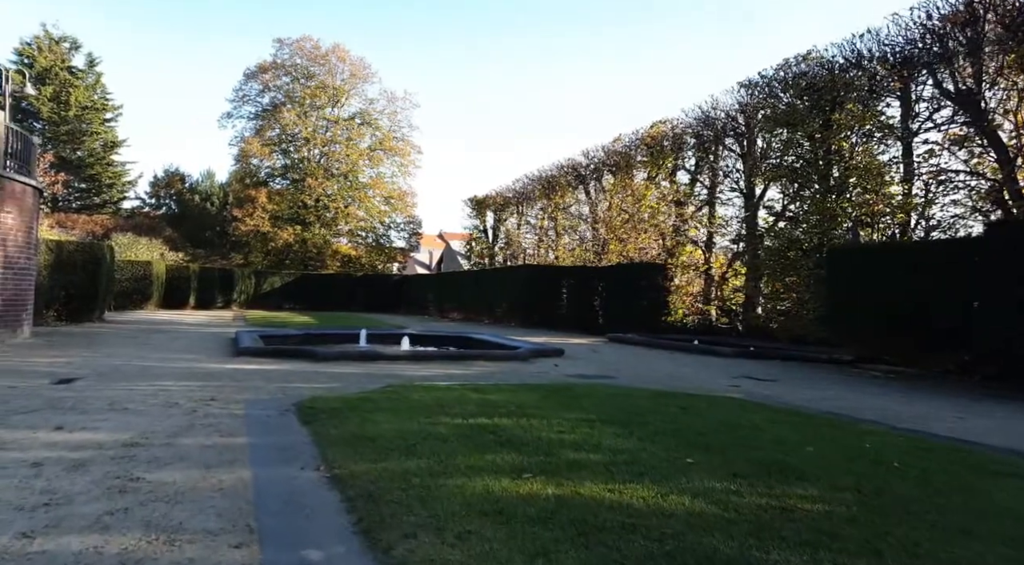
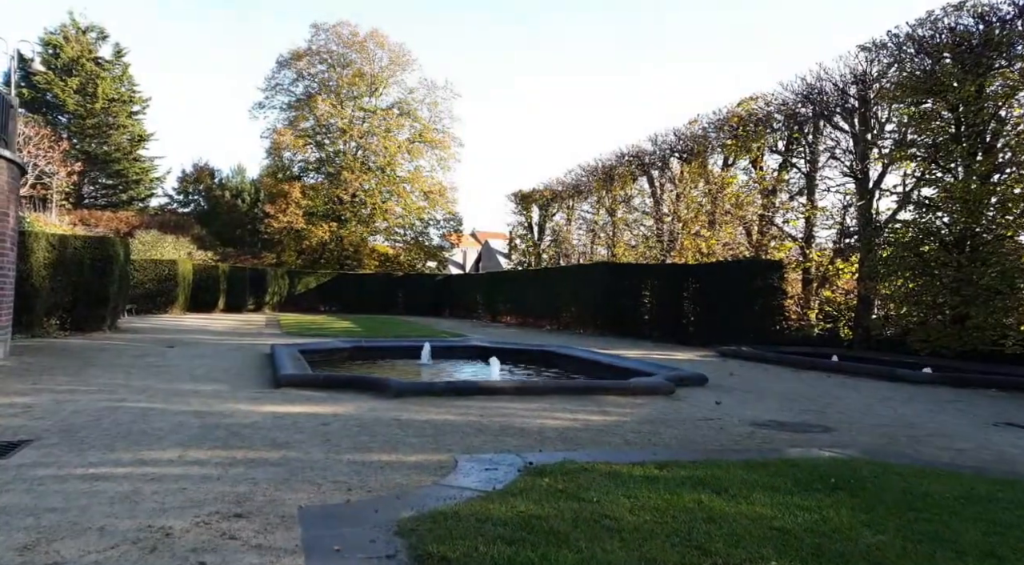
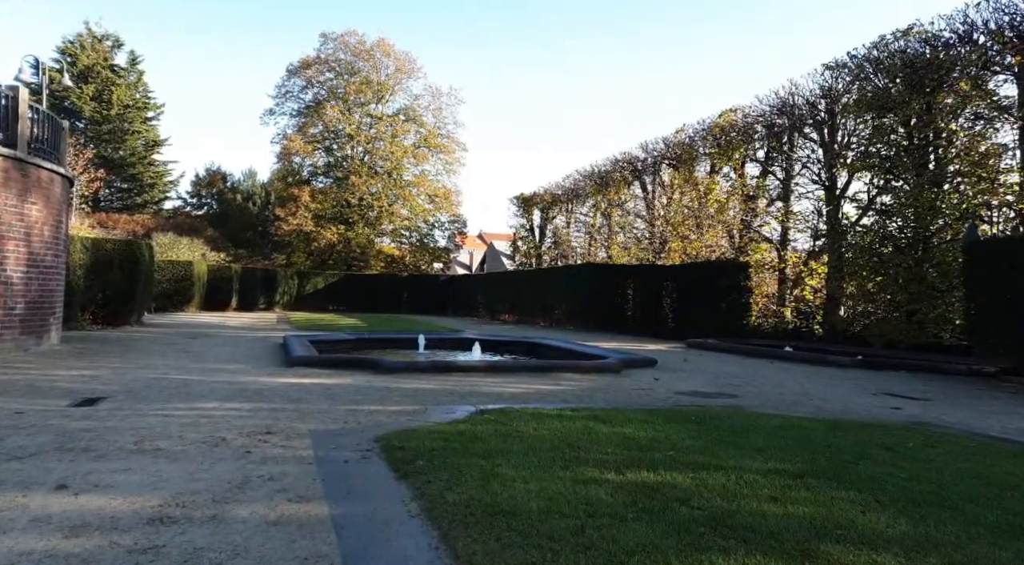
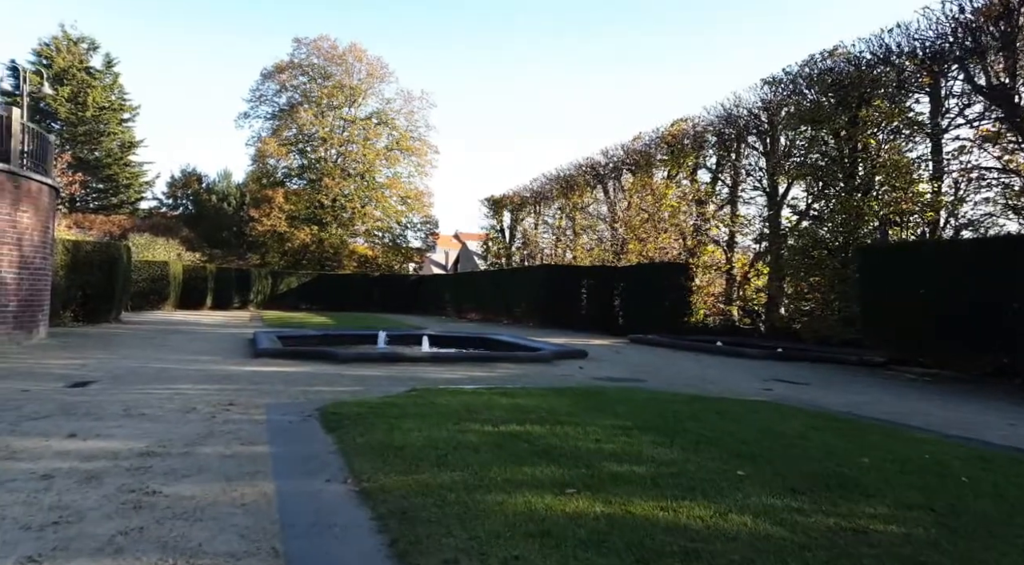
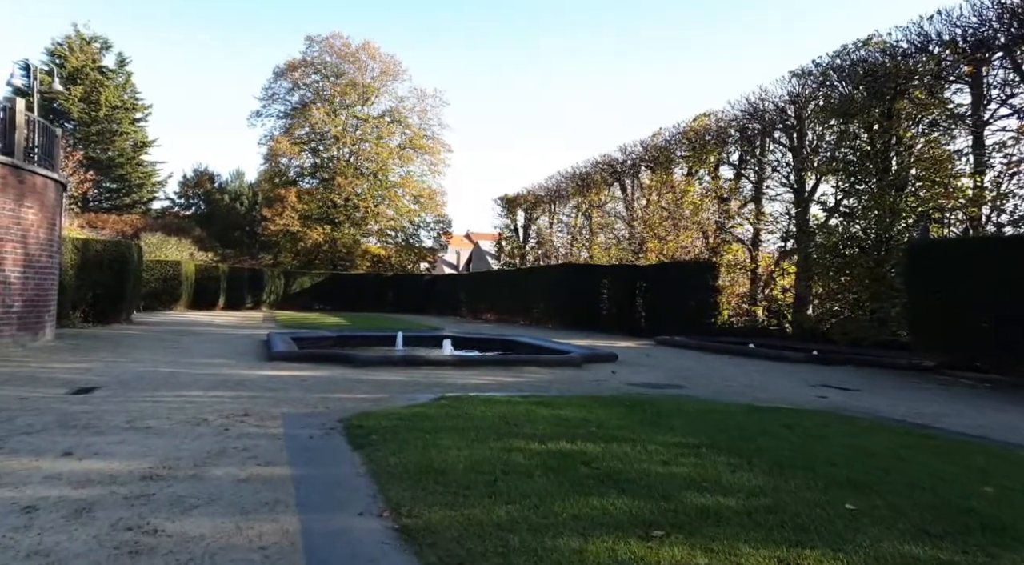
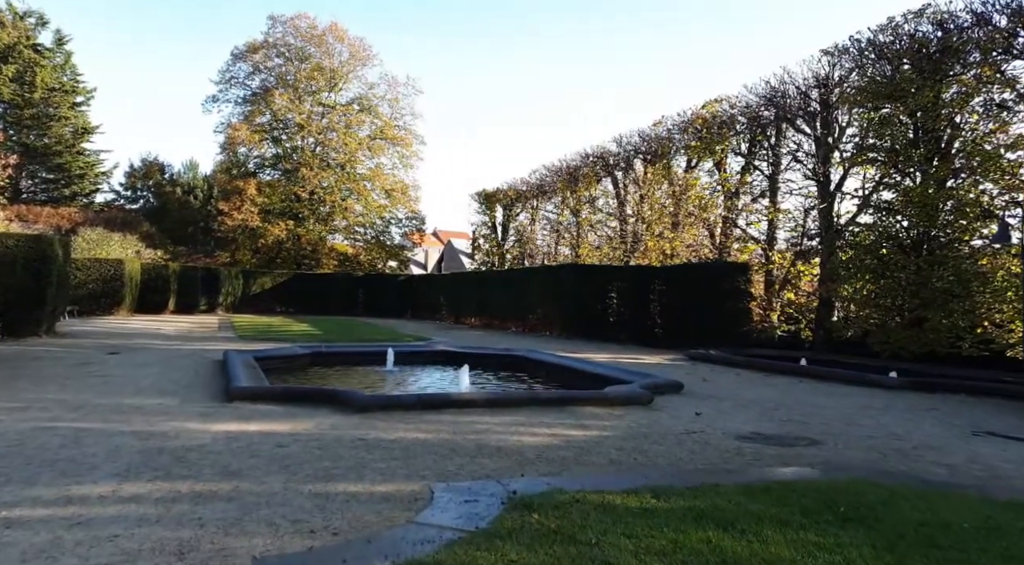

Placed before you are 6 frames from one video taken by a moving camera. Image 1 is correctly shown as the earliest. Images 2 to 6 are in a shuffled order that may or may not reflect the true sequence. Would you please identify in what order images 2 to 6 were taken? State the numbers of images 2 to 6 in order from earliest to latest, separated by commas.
4, 5, 3, 2, 6
